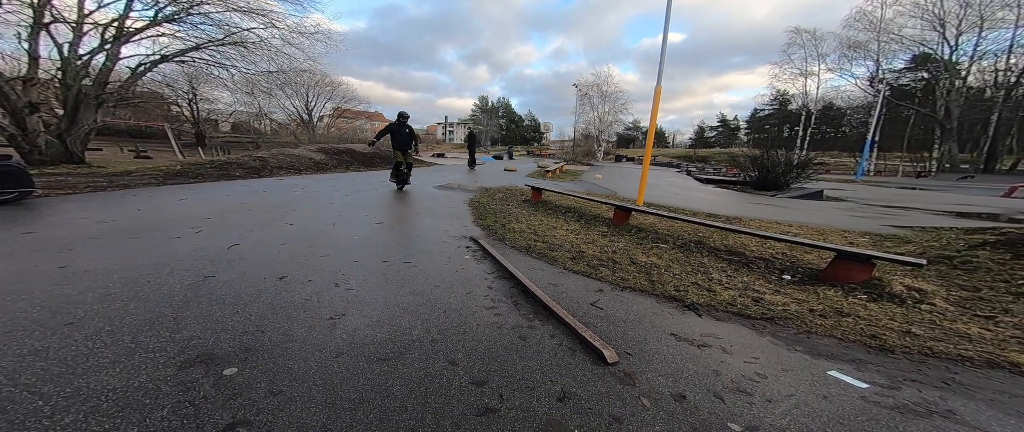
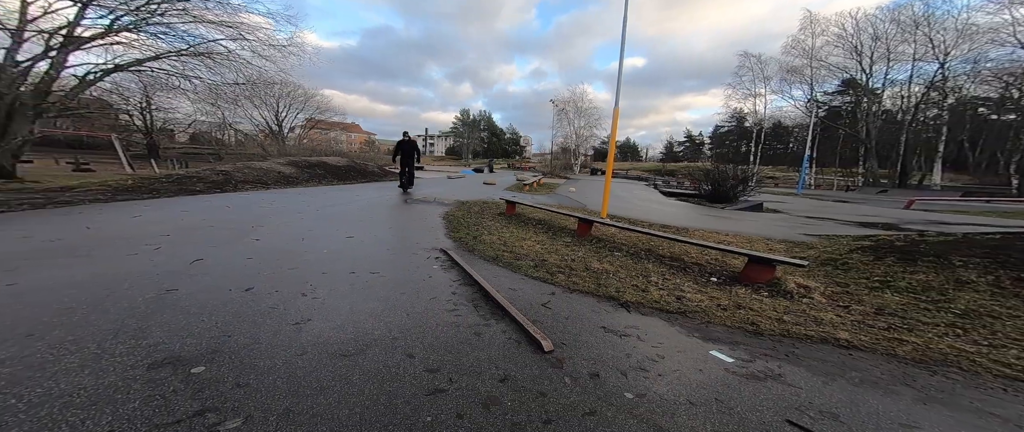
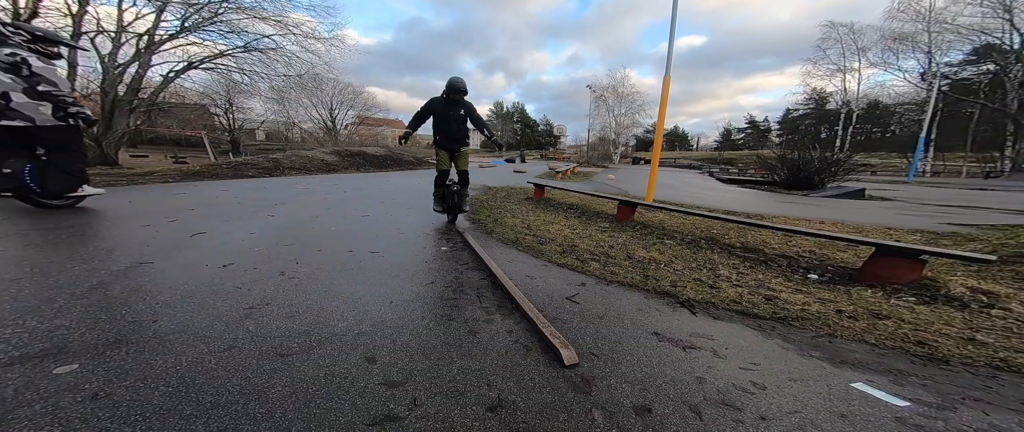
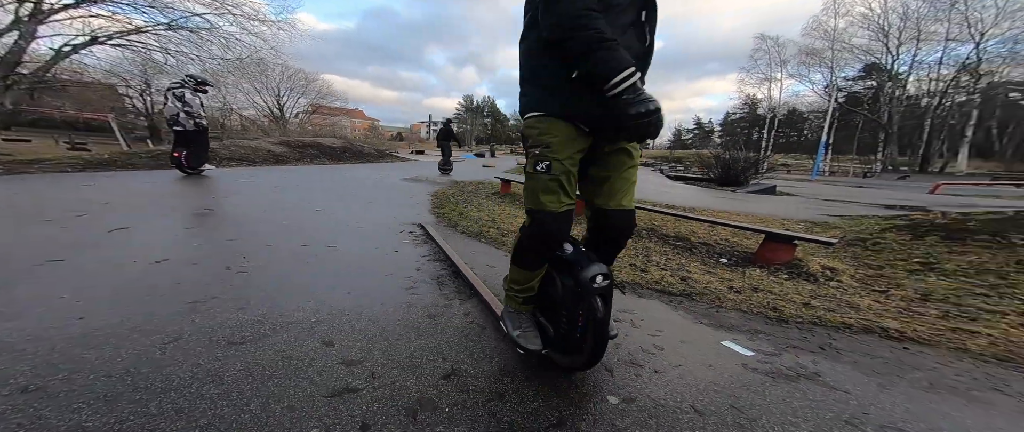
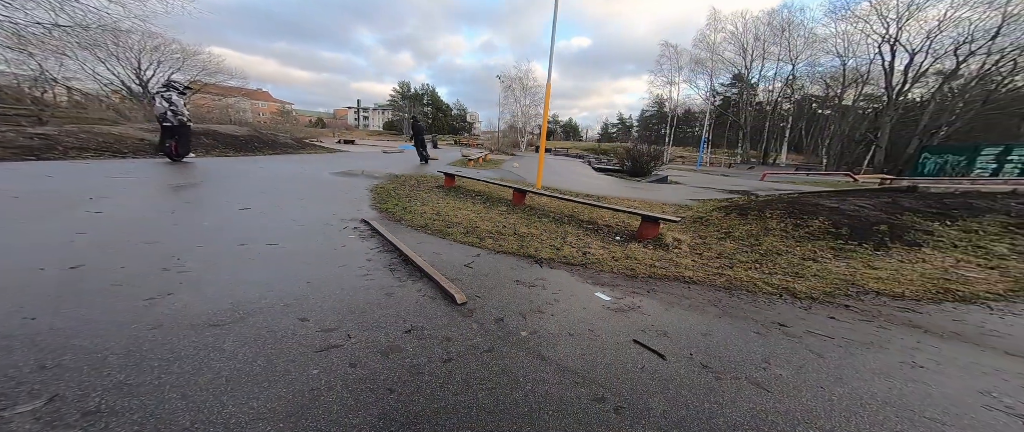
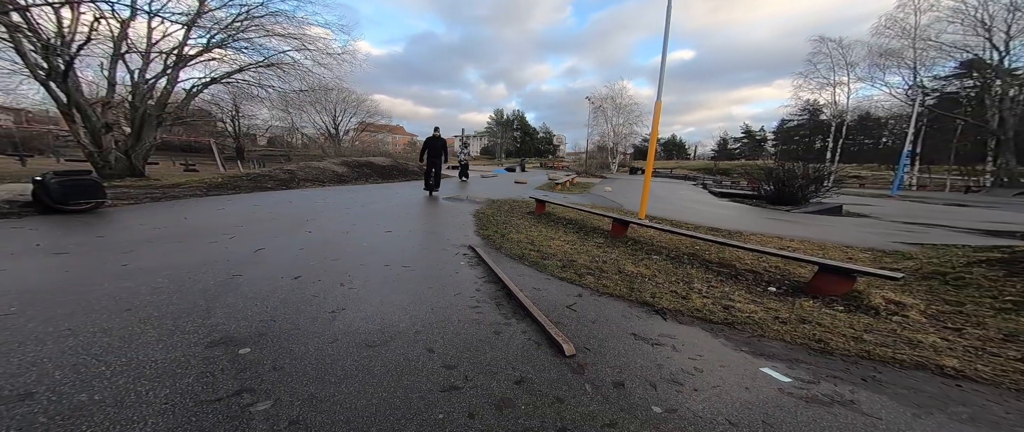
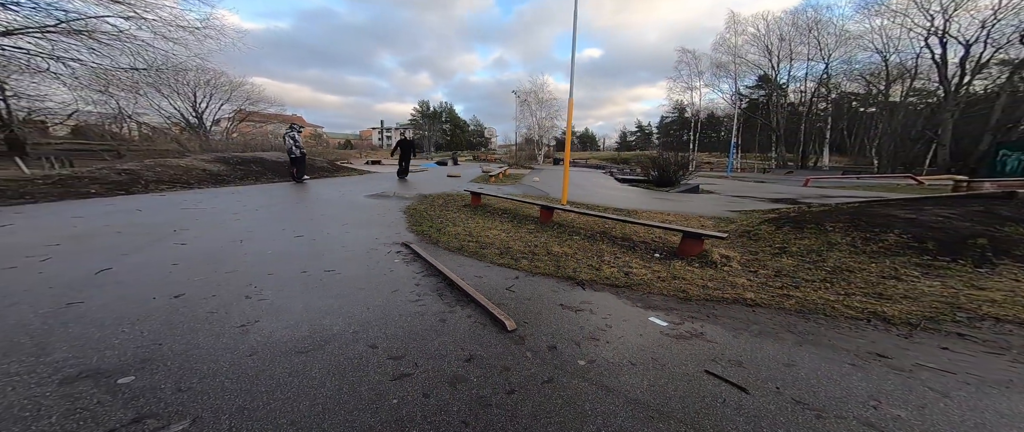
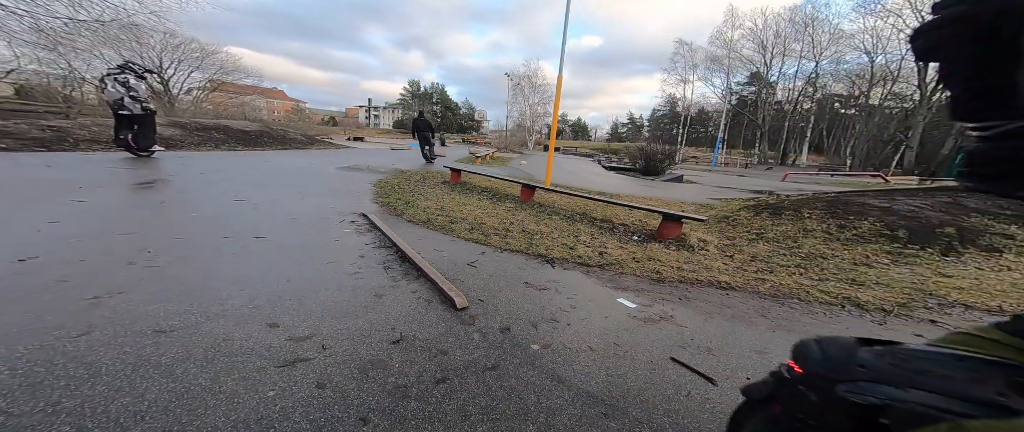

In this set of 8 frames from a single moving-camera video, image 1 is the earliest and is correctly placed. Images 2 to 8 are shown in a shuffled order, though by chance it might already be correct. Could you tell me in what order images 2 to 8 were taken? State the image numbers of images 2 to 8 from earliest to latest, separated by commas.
3, 4, 8, 5, 7, 2, 6
